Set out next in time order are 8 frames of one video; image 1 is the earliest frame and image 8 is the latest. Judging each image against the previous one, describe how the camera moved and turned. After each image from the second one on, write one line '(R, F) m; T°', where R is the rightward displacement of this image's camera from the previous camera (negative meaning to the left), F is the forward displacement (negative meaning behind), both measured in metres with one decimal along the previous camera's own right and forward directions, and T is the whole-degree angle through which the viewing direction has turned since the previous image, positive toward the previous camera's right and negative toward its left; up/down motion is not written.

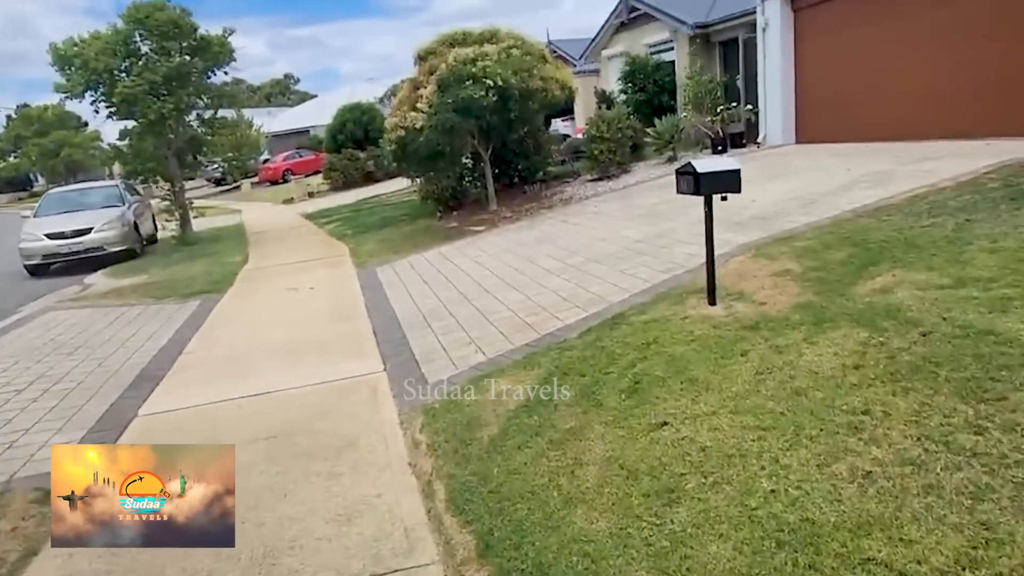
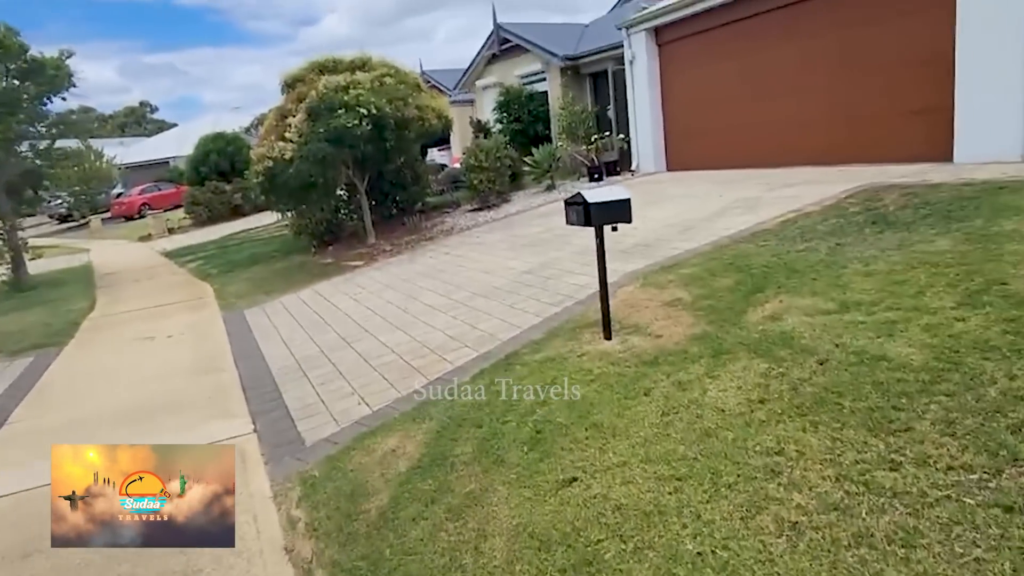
(0.0, +0.3) m; +10°
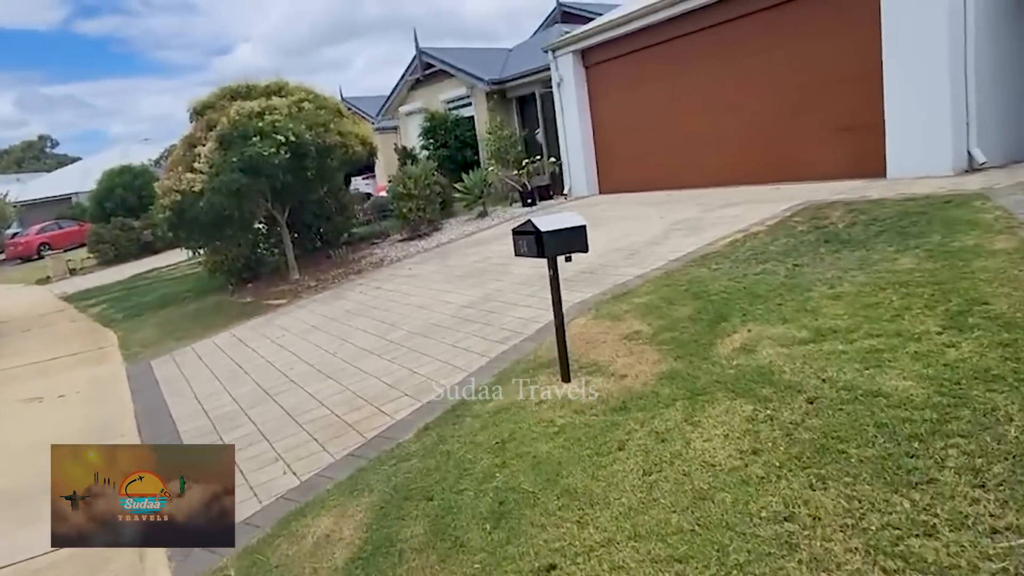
(-0.1, +0.5) m; +6°
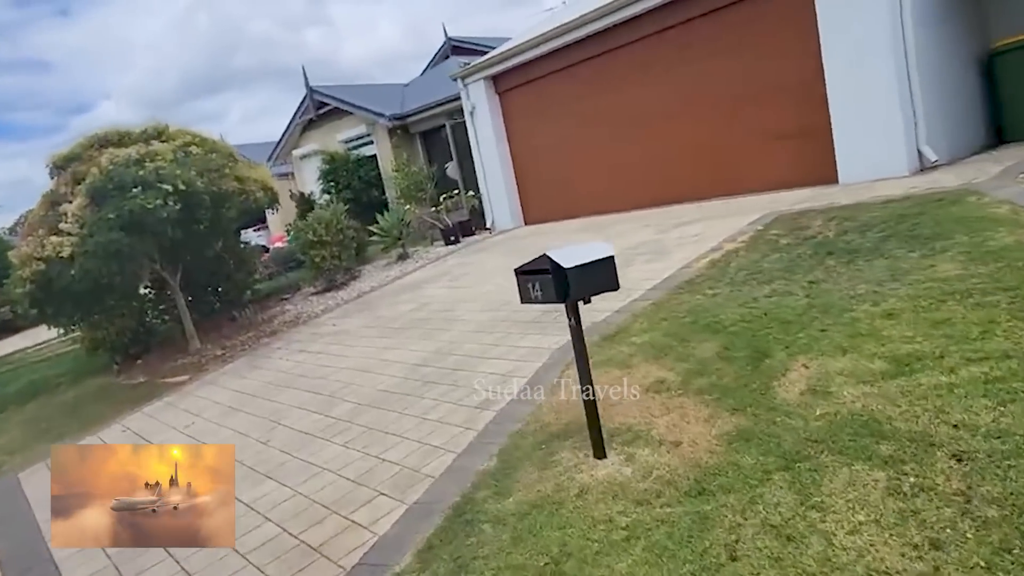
(-0.5, +1.0) m; +8°
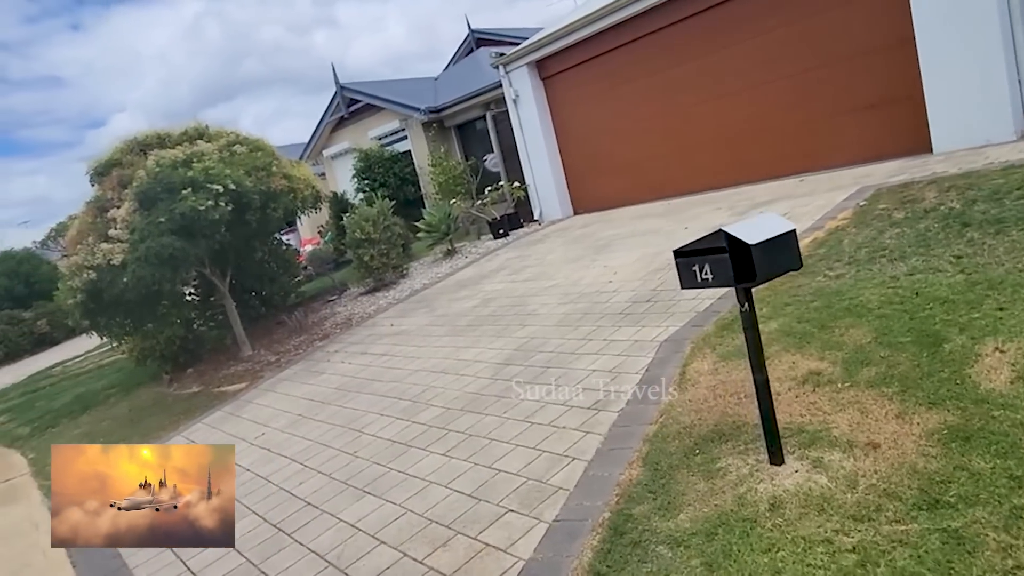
(-0.6, +0.4) m; -1°
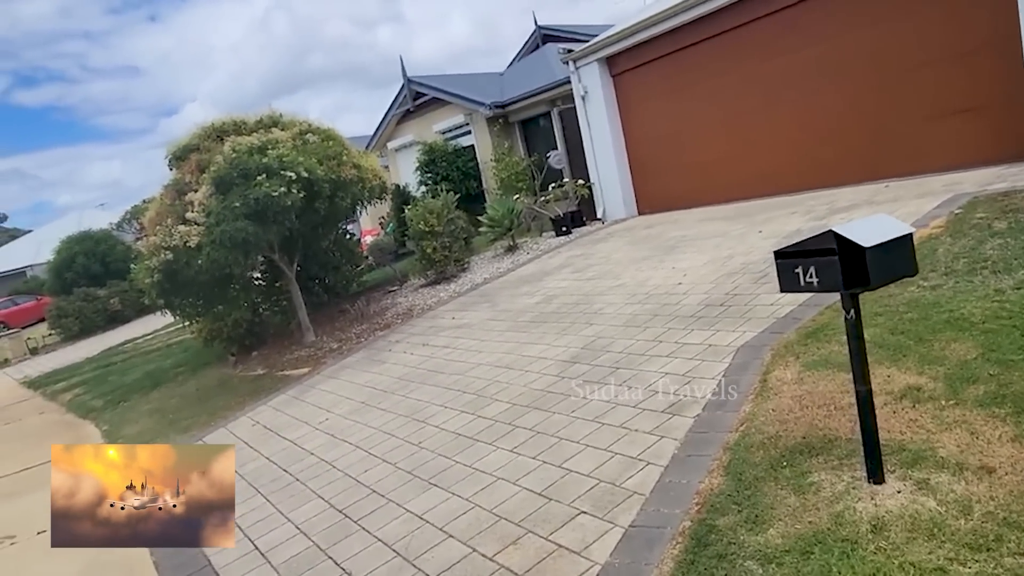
(-0.1, +0.1) m; -4°
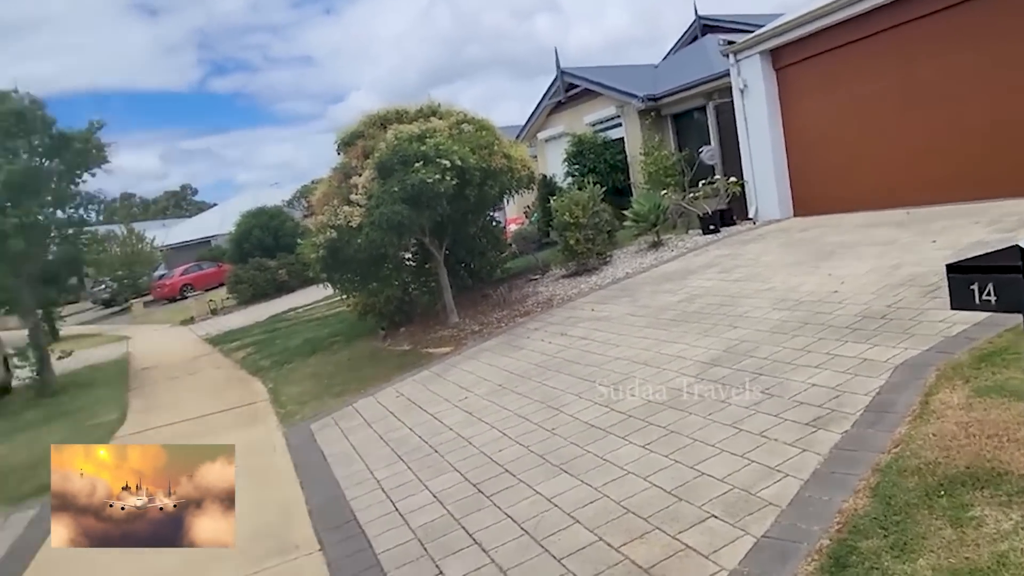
(0.0, -0.1) m; -11°
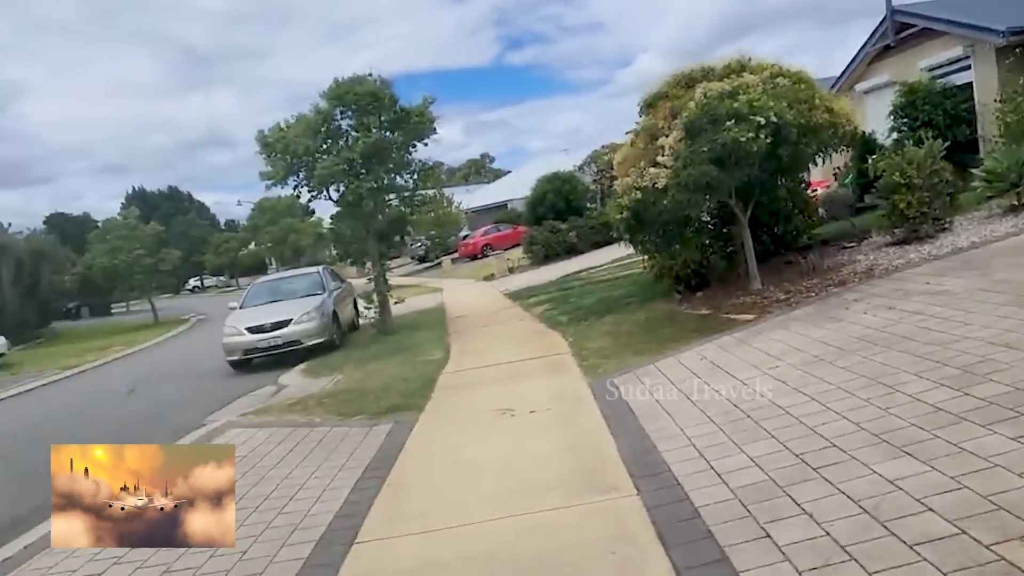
(-0.3, -0.1) m; -23°
